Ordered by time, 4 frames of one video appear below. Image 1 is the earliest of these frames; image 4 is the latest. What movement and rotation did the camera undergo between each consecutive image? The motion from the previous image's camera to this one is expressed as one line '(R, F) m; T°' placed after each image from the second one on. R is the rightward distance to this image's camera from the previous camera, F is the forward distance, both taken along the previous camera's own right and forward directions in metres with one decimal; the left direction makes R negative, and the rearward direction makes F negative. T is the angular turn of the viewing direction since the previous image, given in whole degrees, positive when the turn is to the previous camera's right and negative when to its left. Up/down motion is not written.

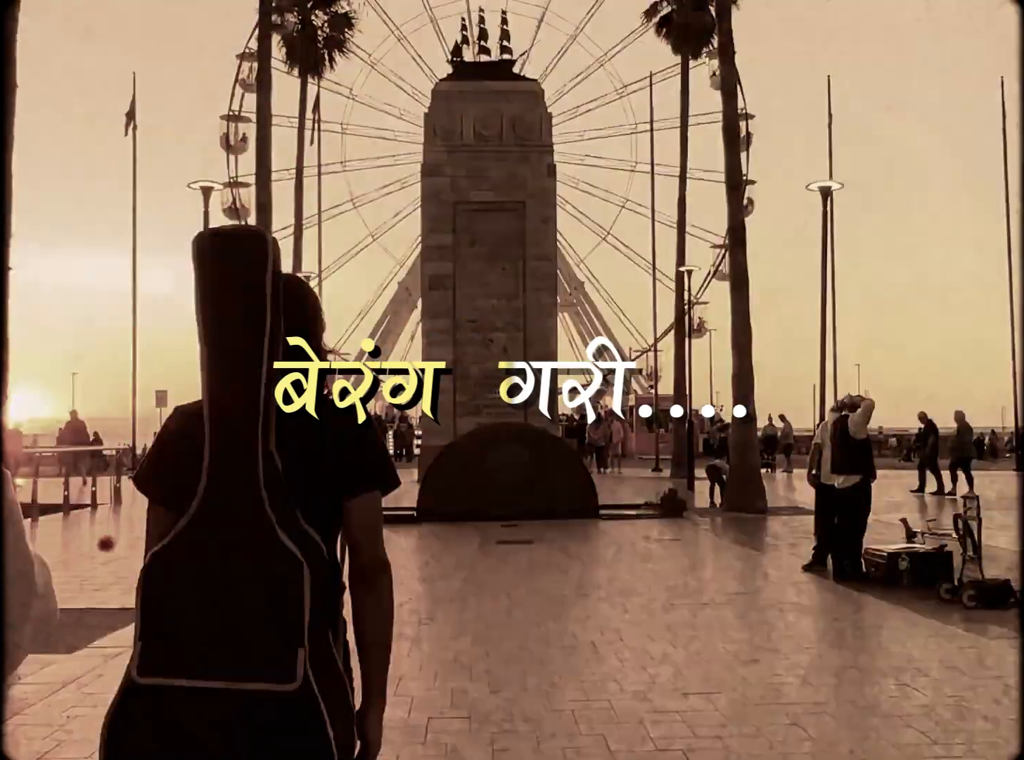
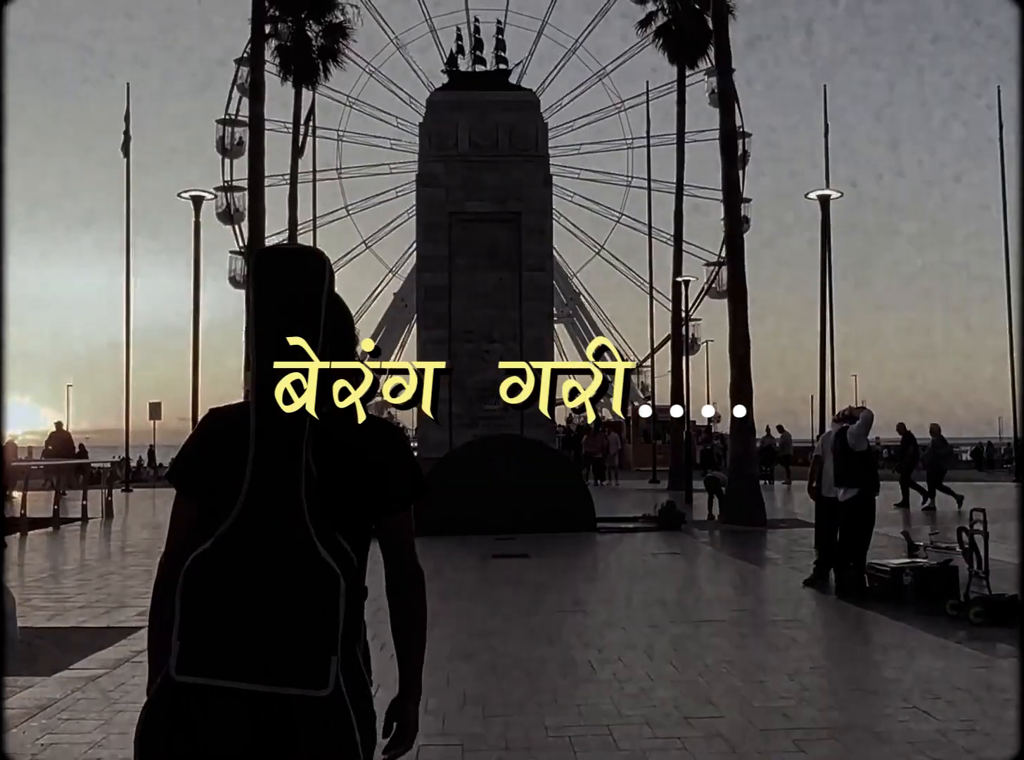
(0.0, +0.2) m; 0°
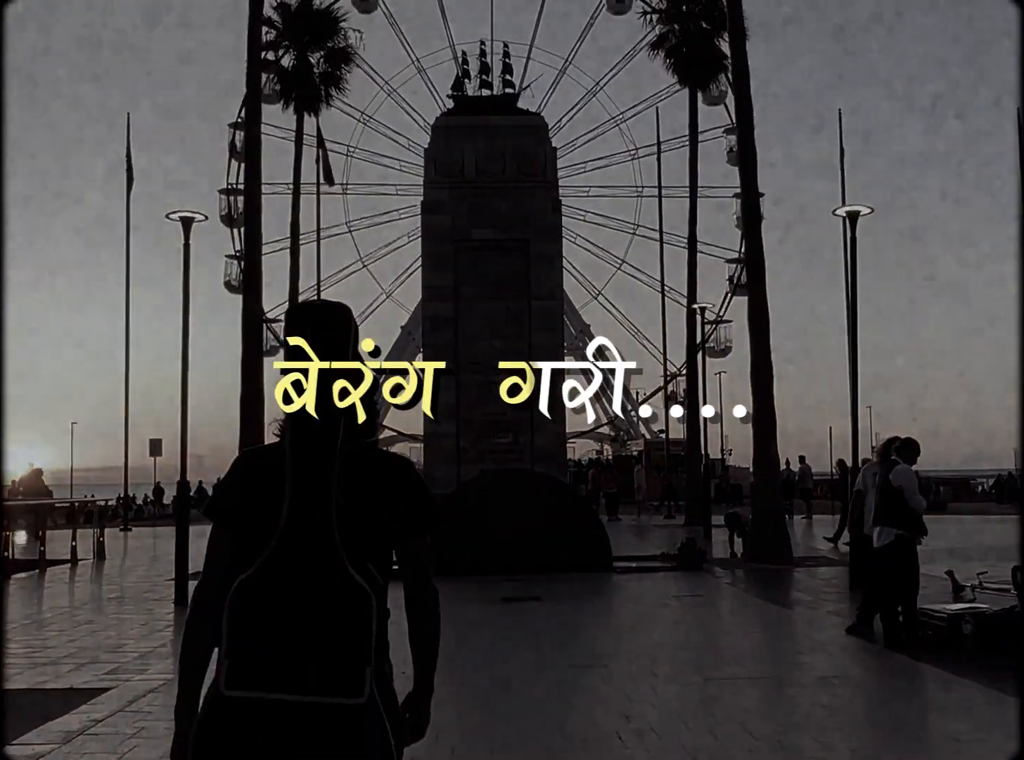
(0.0, +0.9) m; 0°
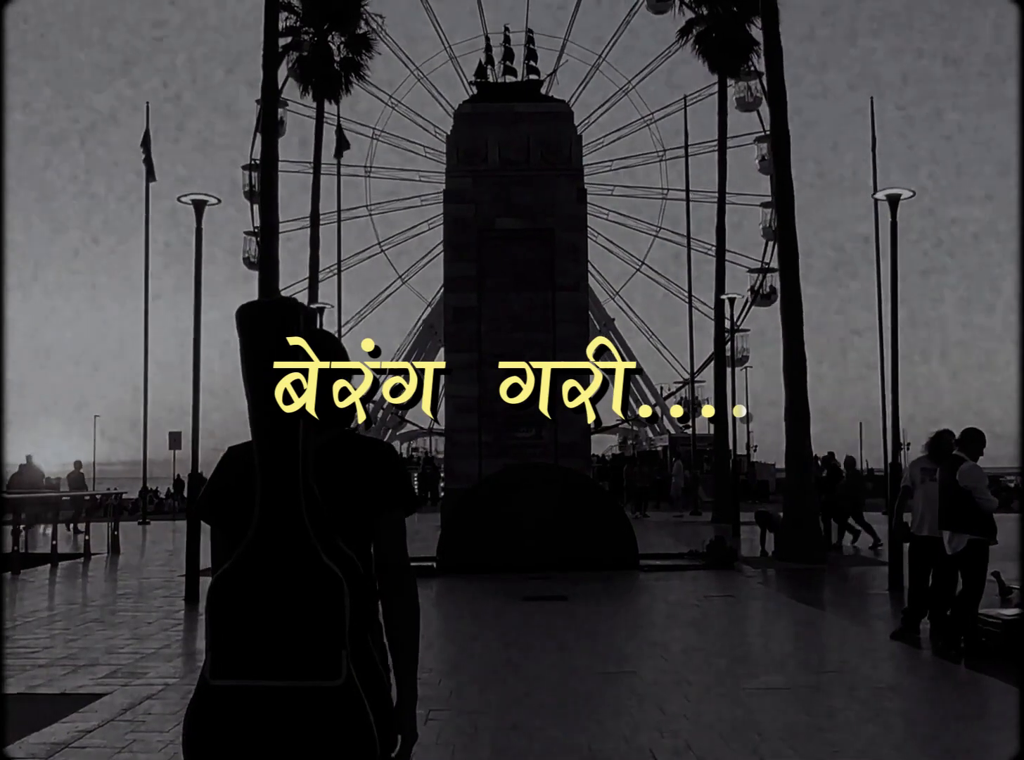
(0.0, +0.5) m; -1°
